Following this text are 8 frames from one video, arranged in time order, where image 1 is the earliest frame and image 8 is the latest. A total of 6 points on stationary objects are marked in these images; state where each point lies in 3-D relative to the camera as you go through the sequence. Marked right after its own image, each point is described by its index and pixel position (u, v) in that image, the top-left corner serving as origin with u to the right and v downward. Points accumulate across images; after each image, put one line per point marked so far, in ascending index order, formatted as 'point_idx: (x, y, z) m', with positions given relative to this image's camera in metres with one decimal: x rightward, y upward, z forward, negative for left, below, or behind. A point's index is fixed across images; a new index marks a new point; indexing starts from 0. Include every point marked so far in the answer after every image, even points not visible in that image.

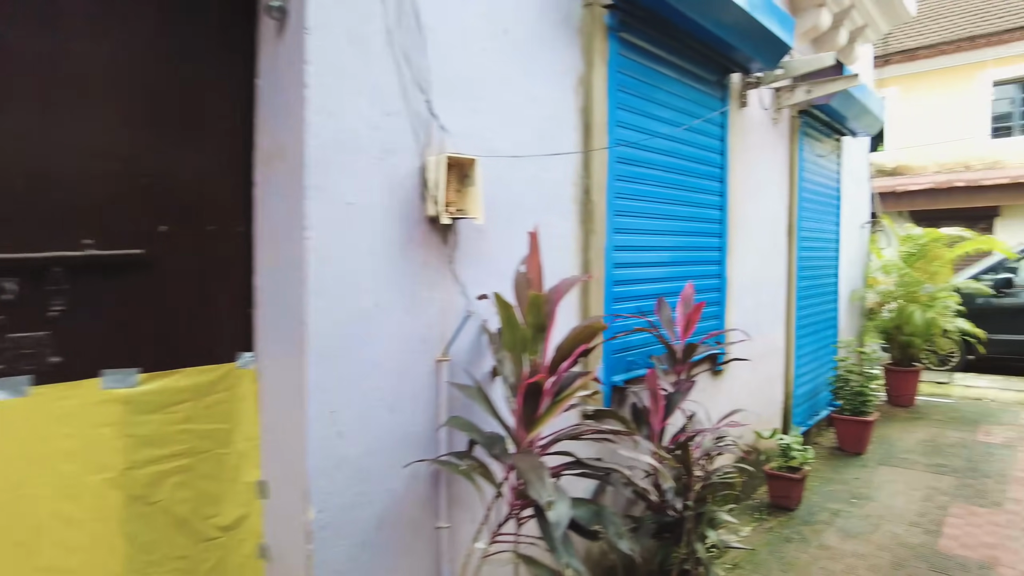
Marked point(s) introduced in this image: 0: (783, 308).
0: (+1.8, -0.1, +4.4) m
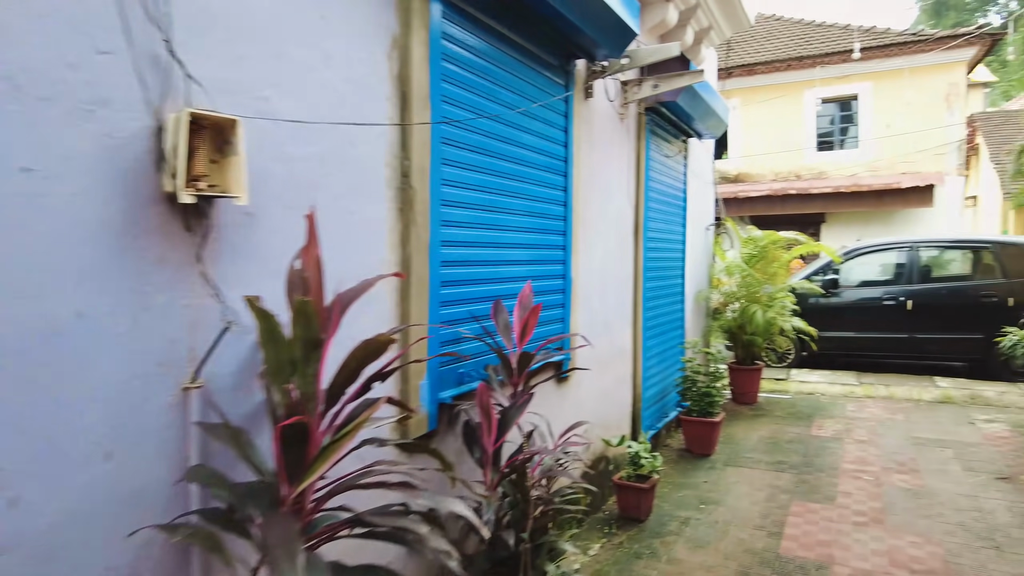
0: (+0.7, -0.1, +4.2) m
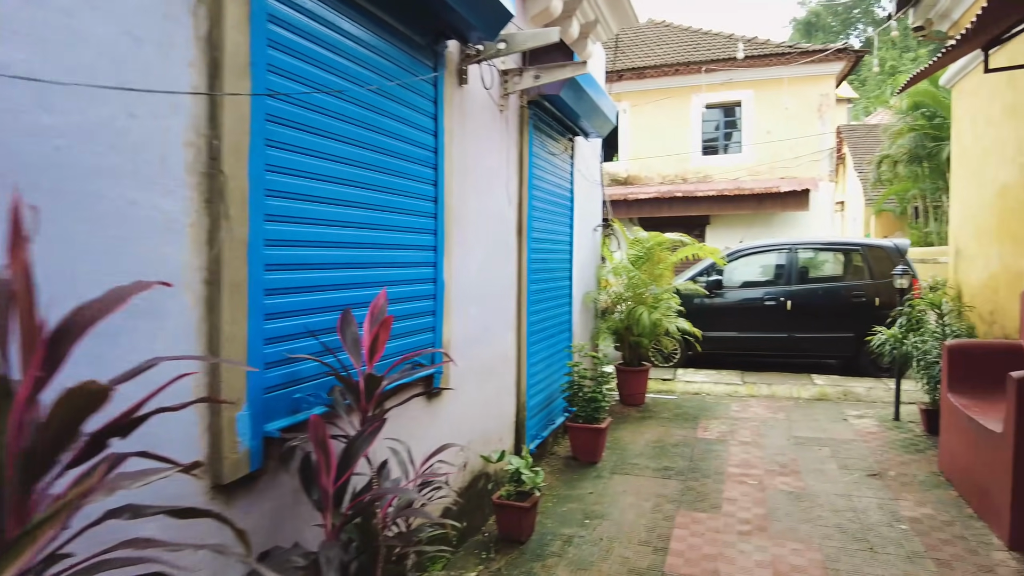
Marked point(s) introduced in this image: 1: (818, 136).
0: (0.0, -0.2, +4.0) m
1: (+5.5, +2.7, +12.0) m
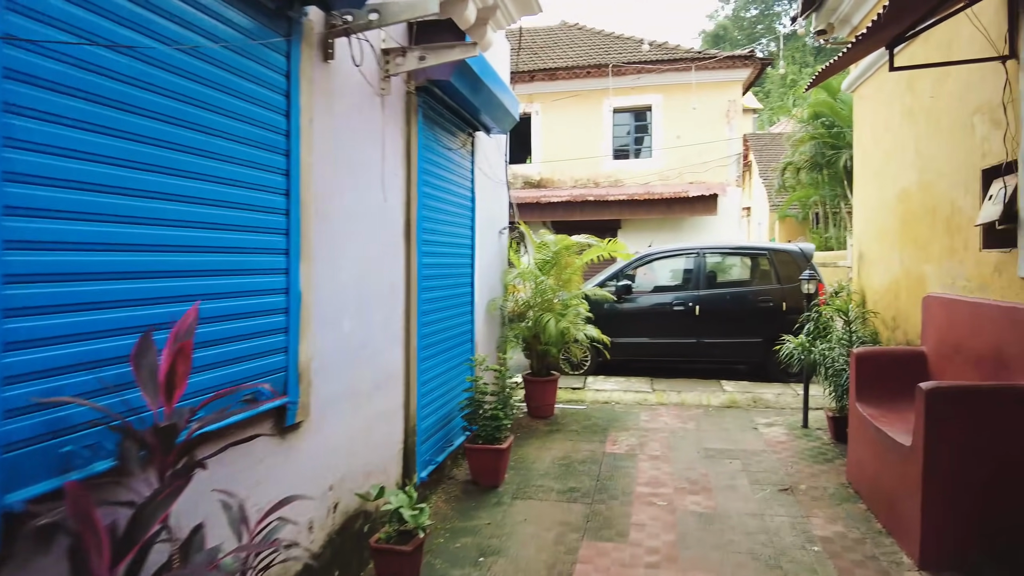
0: (-0.6, -0.2, +3.5) m
1: (+3.9, +2.7, +12.2) m
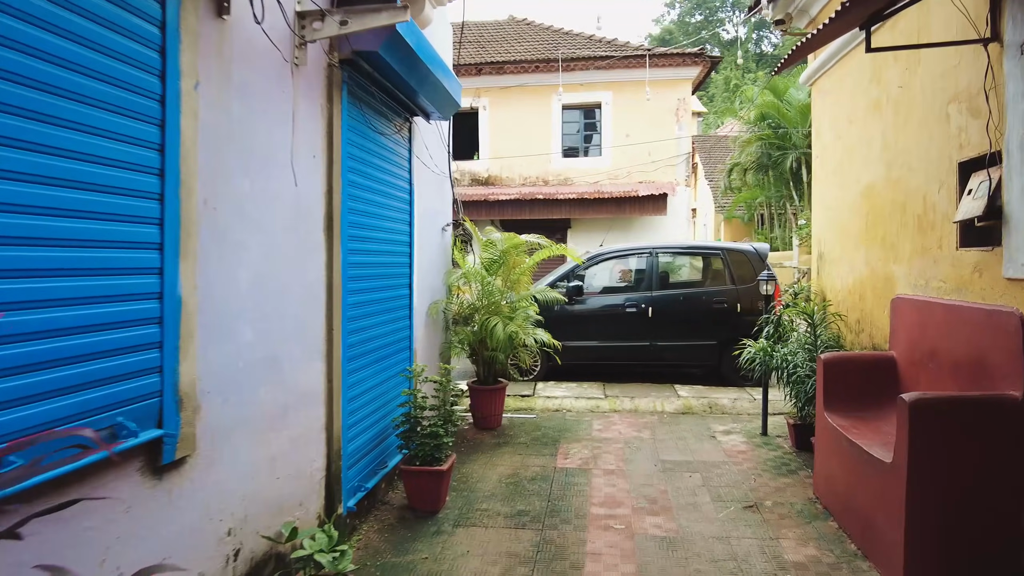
0: (-0.9, -0.2, +3.0) m
1: (+2.9, +2.6, +12.0) m
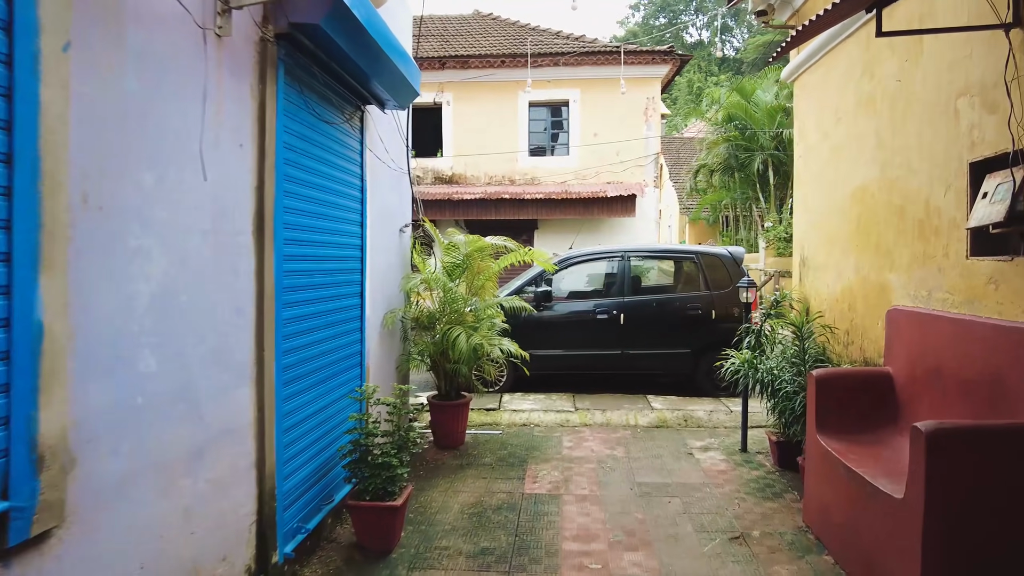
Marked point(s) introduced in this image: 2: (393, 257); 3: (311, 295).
0: (-1.0, -0.3, +2.6) m
1: (+2.3, +2.6, +11.7) m
2: (-0.8, +0.2, +4.7) m
3: (-1.0, 0.0, +3.2) m
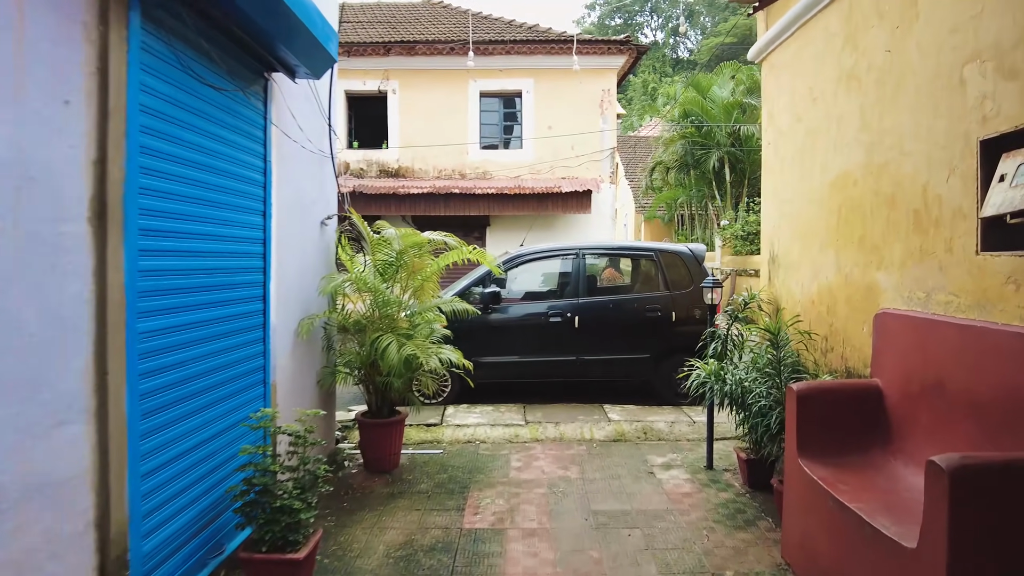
0: (-1.3, -0.3, +1.9) m
1: (+1.5, +2.6, +11.3) m
2: (-1.2, +0.2, +4.1) m
3: (-1.2, -0.1, +2.6) m
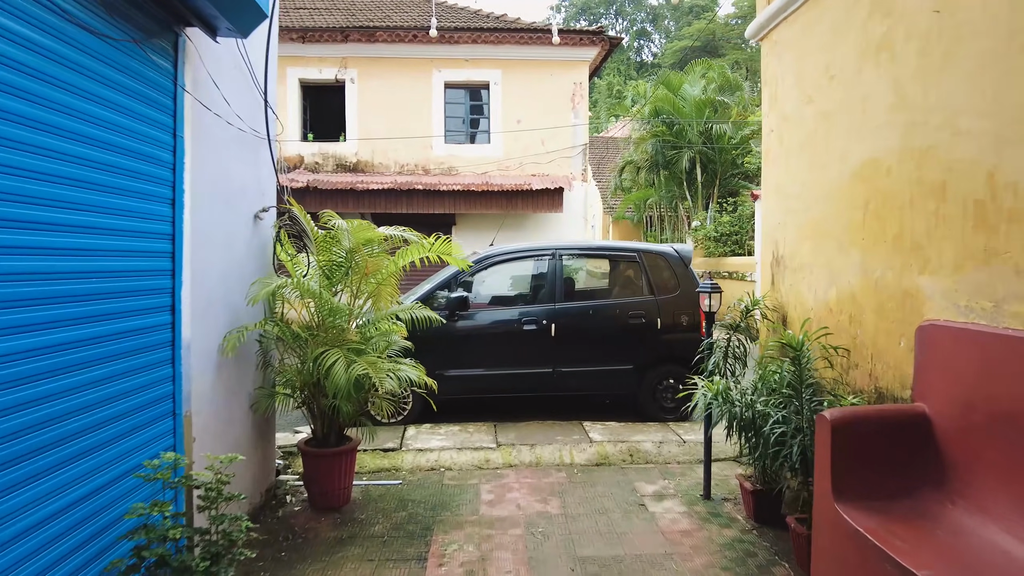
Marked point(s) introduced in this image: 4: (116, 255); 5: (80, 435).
0: (-1.3, -0.3, +1.2) m
1: (+0.9, +2.6, +10.7) m
2: (-1.4, +0.2, +3.4) m
3: (-1.3, -0.1, +1.9) m
4: (-1.4, +0.1, +2.4) m
5: (-1.3, -0.5, +2.2) m
